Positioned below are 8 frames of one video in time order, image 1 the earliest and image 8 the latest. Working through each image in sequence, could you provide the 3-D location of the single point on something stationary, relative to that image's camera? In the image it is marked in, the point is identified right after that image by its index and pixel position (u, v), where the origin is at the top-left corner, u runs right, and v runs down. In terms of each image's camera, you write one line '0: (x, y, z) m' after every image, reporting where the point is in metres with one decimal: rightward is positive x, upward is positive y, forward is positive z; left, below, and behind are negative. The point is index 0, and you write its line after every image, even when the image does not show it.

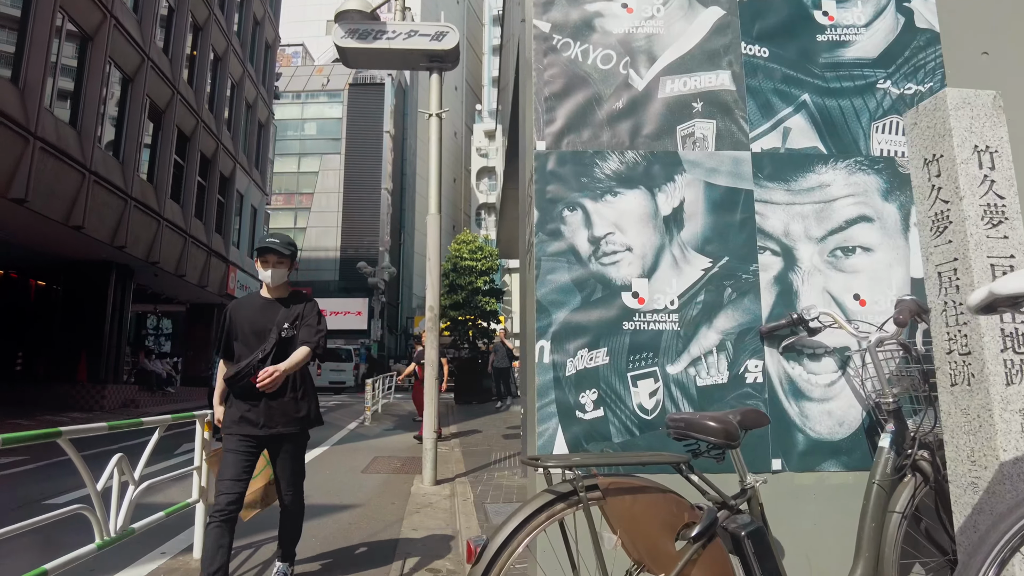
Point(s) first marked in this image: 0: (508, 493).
0: (0.0, -1.7, +5.6) m
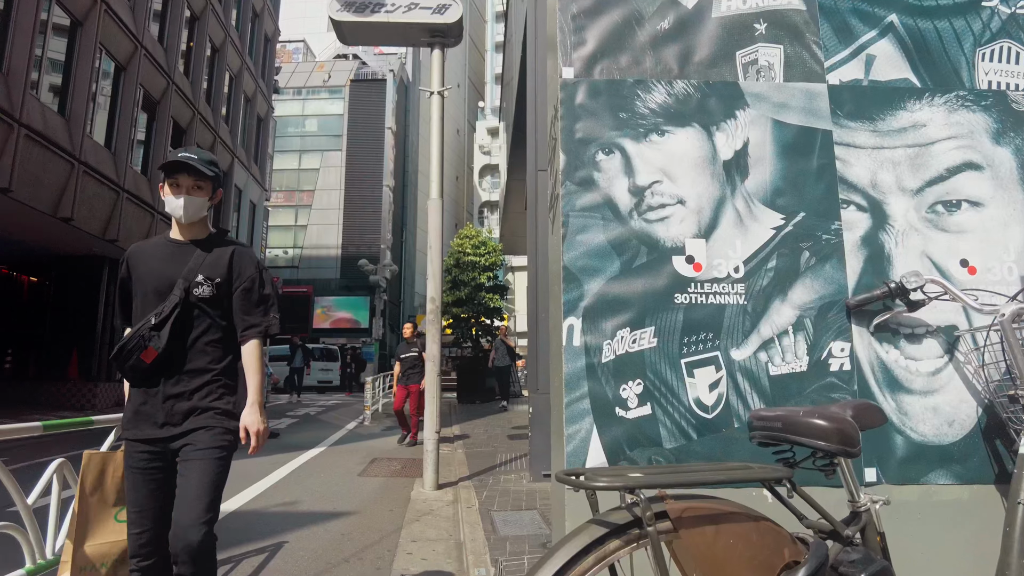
0: (0.0, -1.6, +5.1) m
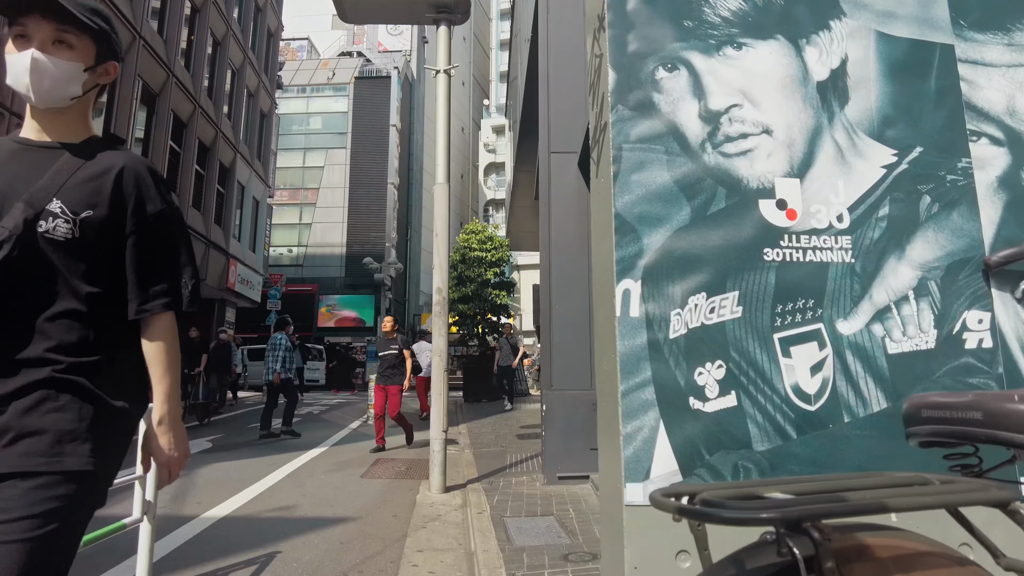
0: (+0.1, -1.6, +4.7) m
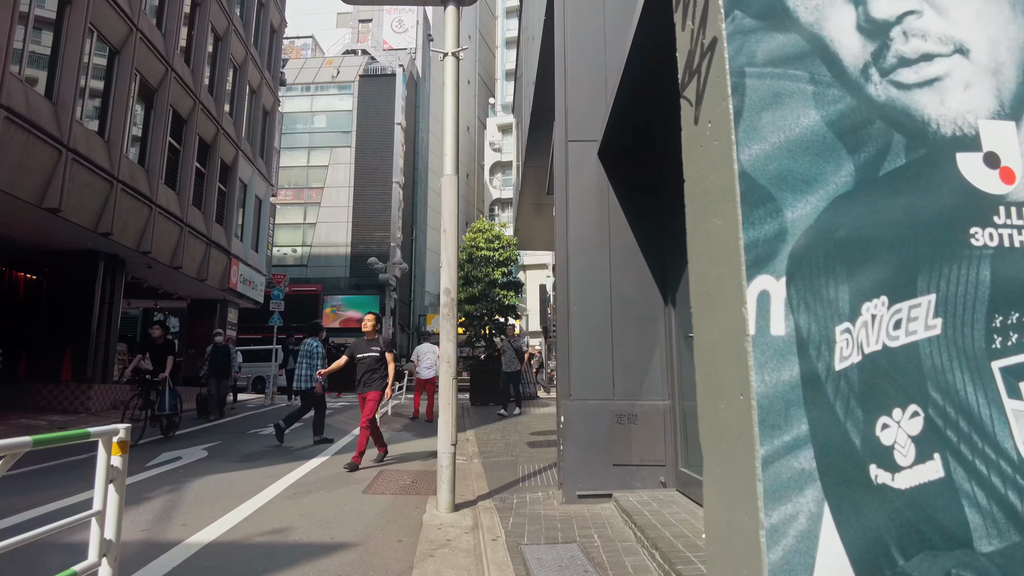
0: (+0.3, -1.6, +4.3) m
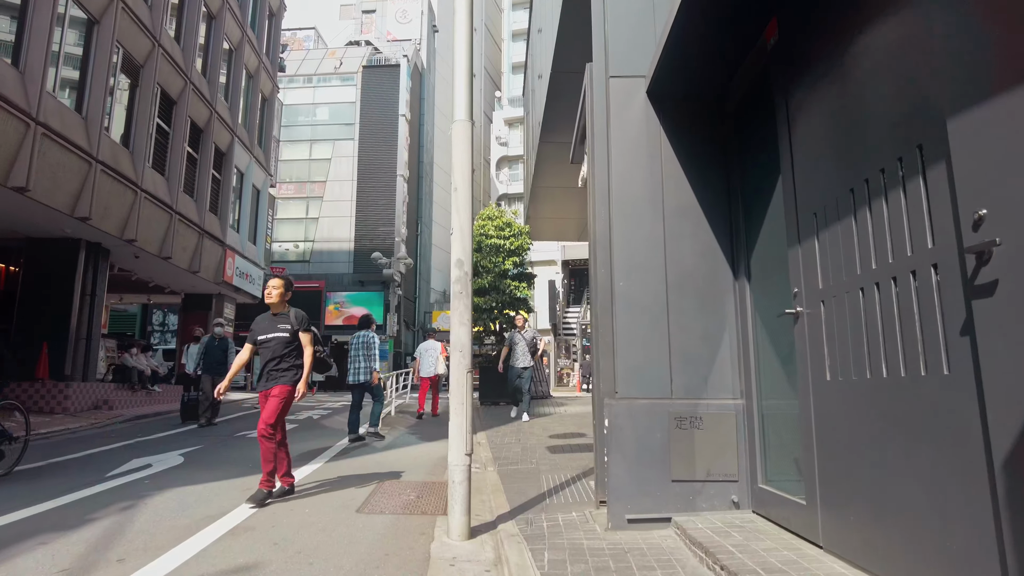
0: (+0.4, -1.4, +3.3) m
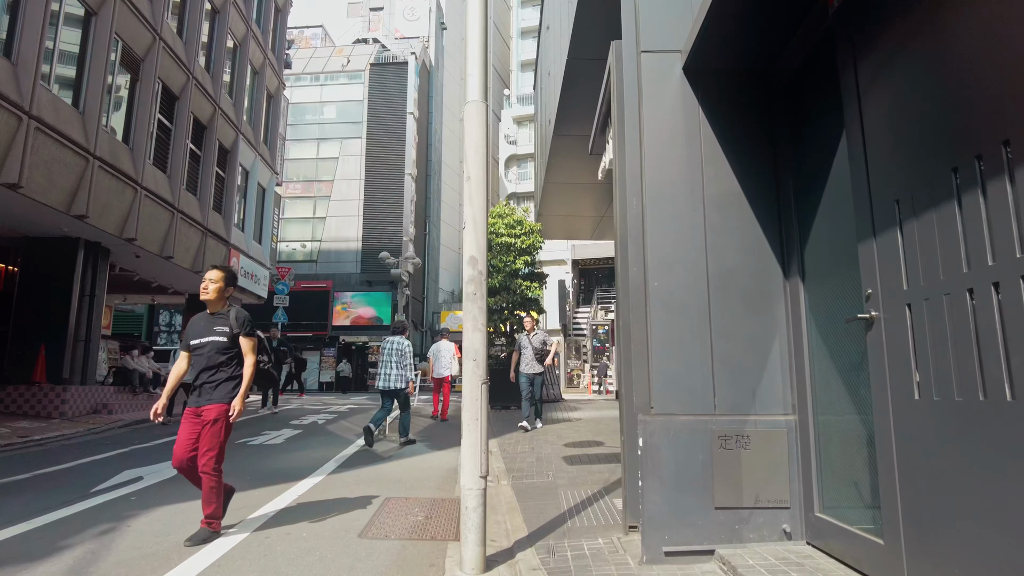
0: (+0.5, -1.4, +2.8) m
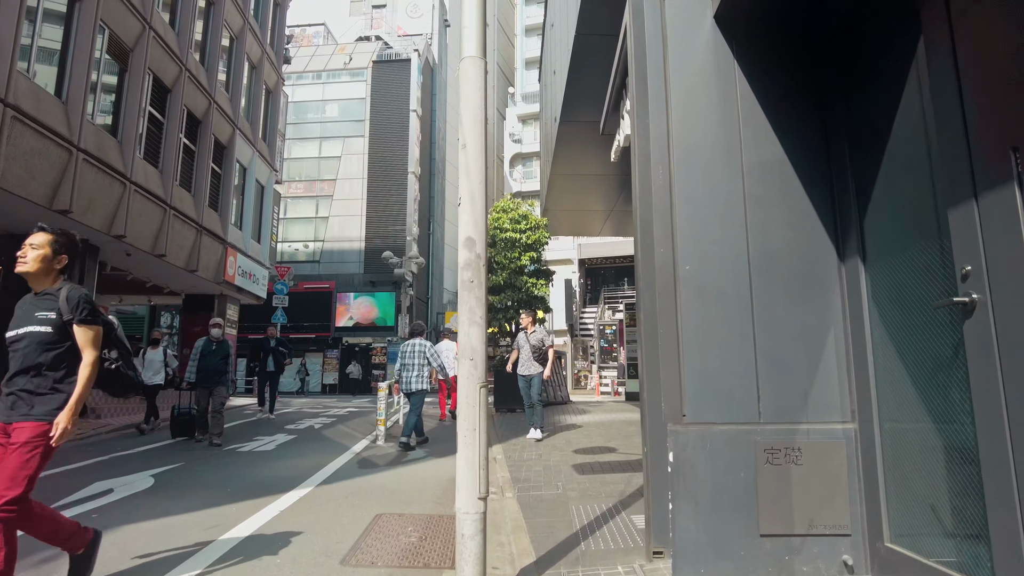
0: (+0.5, -1.3, +2.2) m
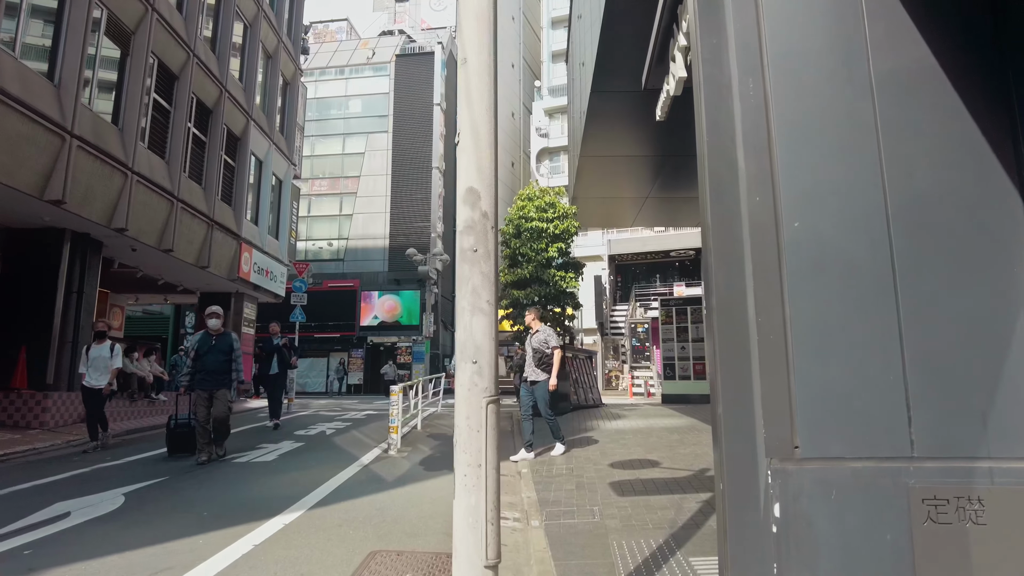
0: (+0.6, -1.2, +1.2) m
